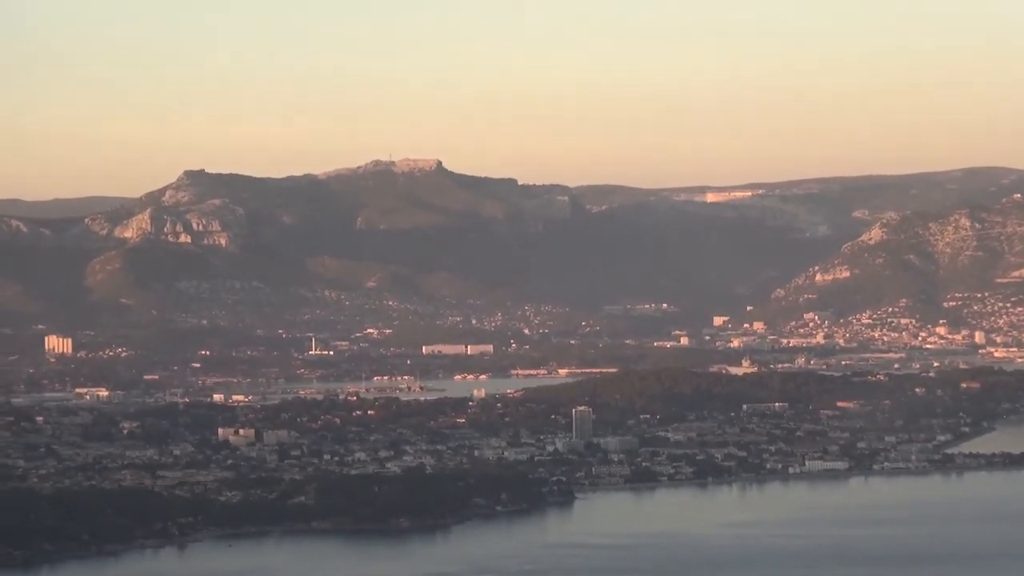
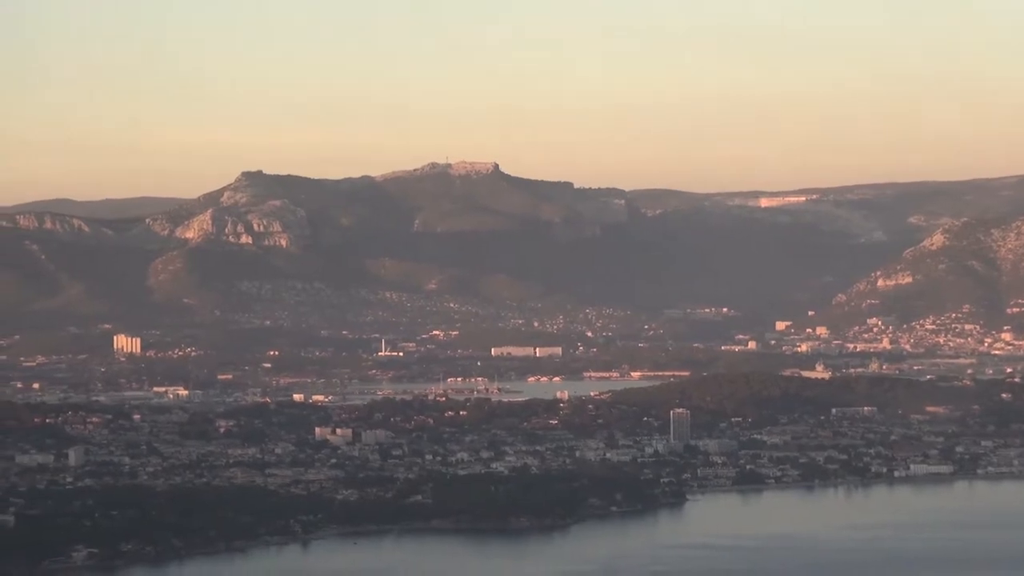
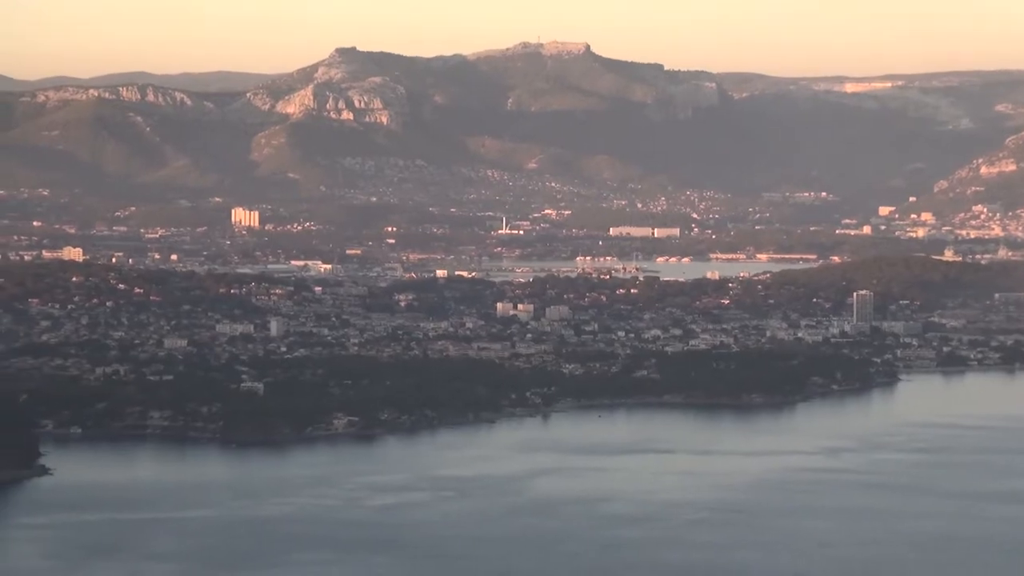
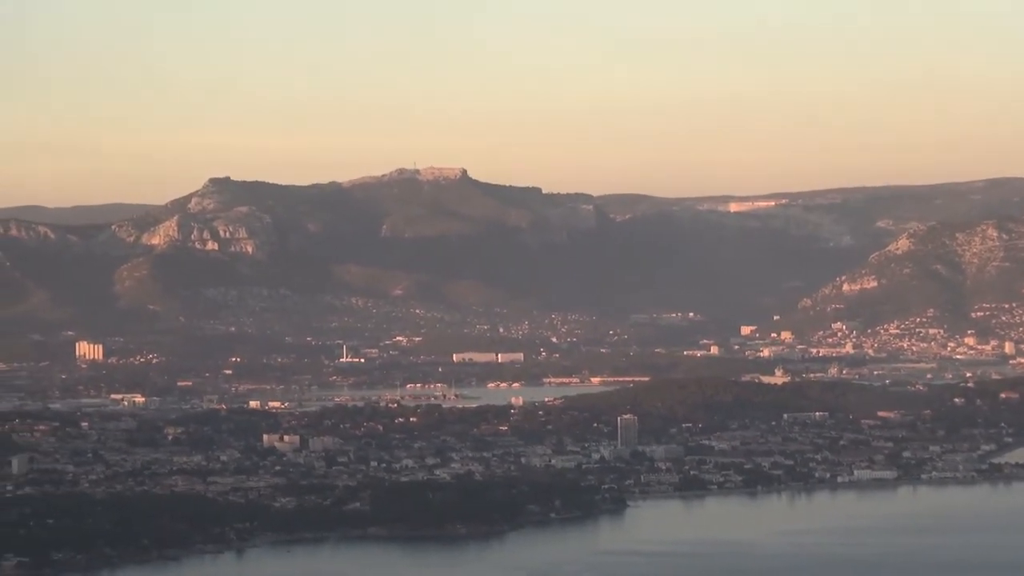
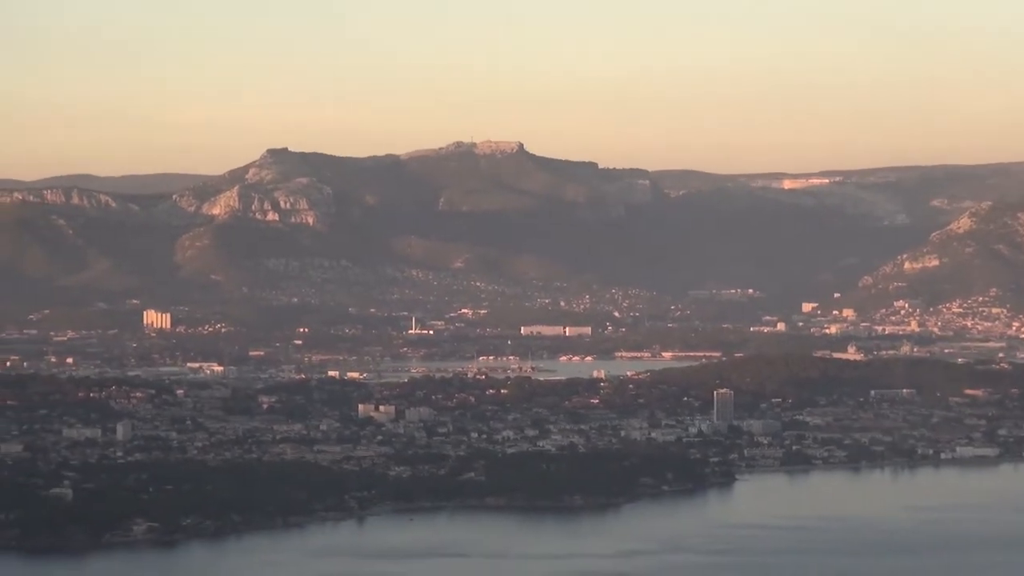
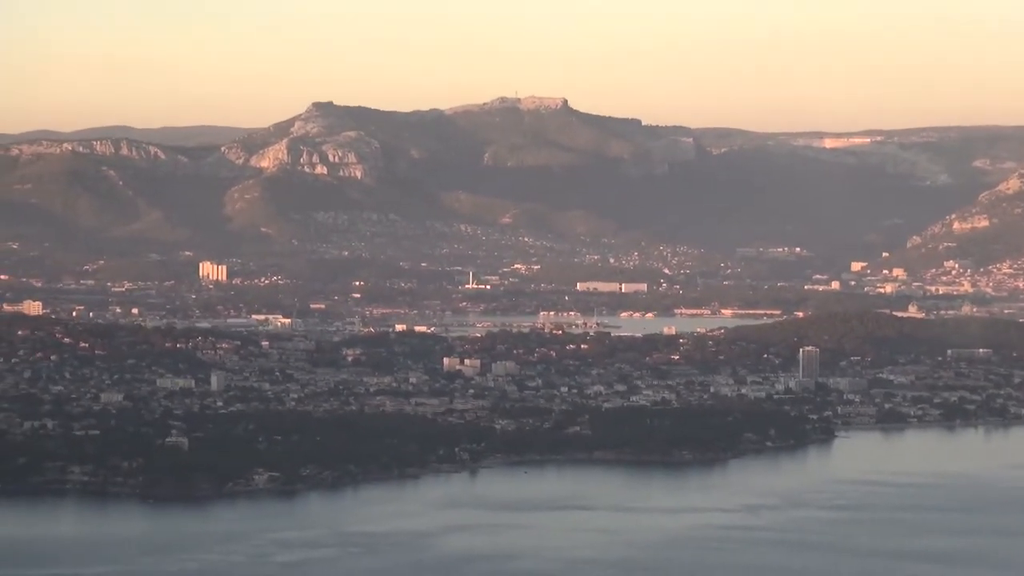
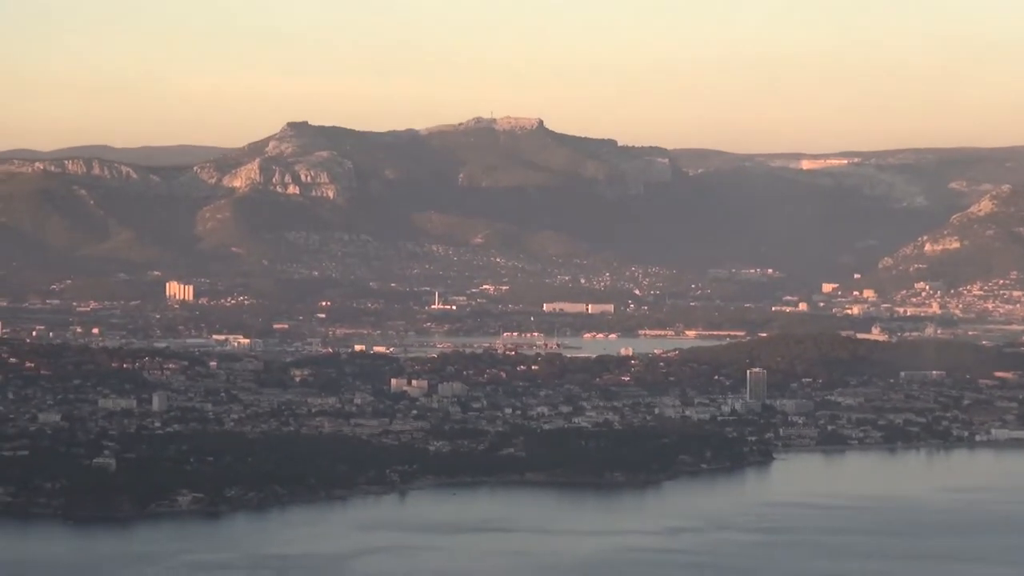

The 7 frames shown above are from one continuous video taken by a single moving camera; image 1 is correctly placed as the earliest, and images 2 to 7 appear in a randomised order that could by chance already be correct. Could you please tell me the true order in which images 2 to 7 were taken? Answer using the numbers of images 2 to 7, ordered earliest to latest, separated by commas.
4, 2, 5, 7, 6, 3
